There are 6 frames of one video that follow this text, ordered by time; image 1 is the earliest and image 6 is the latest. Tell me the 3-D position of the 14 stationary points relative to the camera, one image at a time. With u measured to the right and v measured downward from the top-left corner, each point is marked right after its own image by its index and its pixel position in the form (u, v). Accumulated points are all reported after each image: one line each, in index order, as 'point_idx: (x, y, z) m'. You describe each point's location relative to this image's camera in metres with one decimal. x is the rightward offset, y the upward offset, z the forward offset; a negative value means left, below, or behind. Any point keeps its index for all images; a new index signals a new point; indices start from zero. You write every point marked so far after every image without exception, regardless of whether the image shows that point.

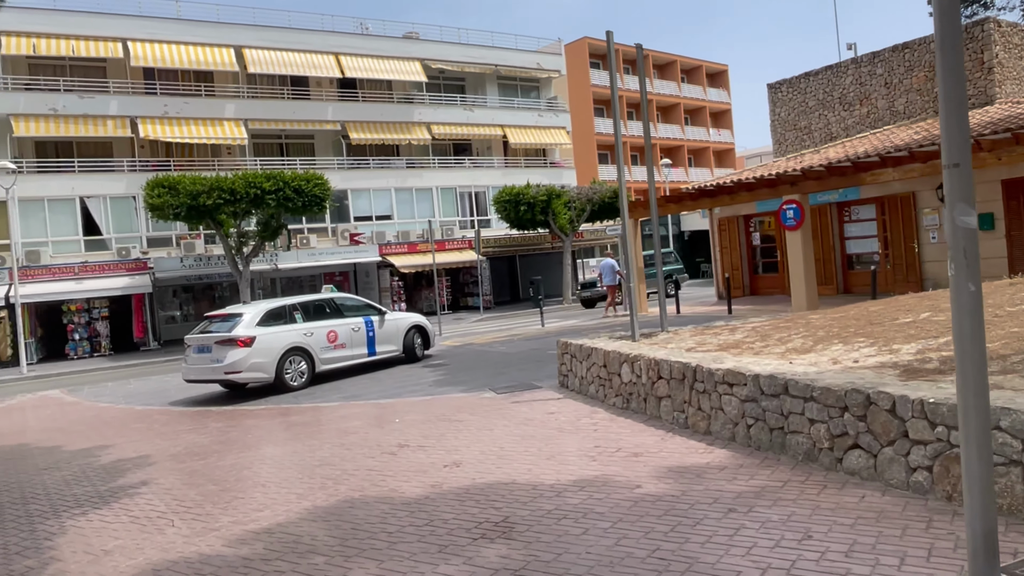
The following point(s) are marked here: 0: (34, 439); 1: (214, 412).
0: (-6.6, -2.1, +10.3) m
1: (-4.5, -1.9, +11.2) m
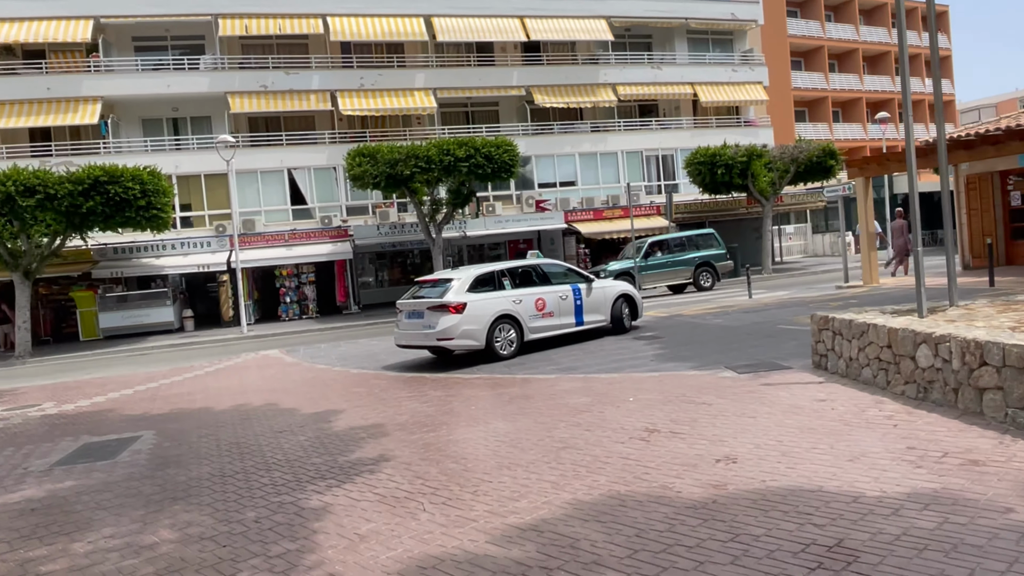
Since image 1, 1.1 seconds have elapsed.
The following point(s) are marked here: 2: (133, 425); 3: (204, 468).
0: (-3.5, -1.6, +10.5) m
1: (-1.2, -1.4, +10.9) m
2: (-4.8, -1.7, +9.4) m
3: (-2.9, -1.7, +6.9) m
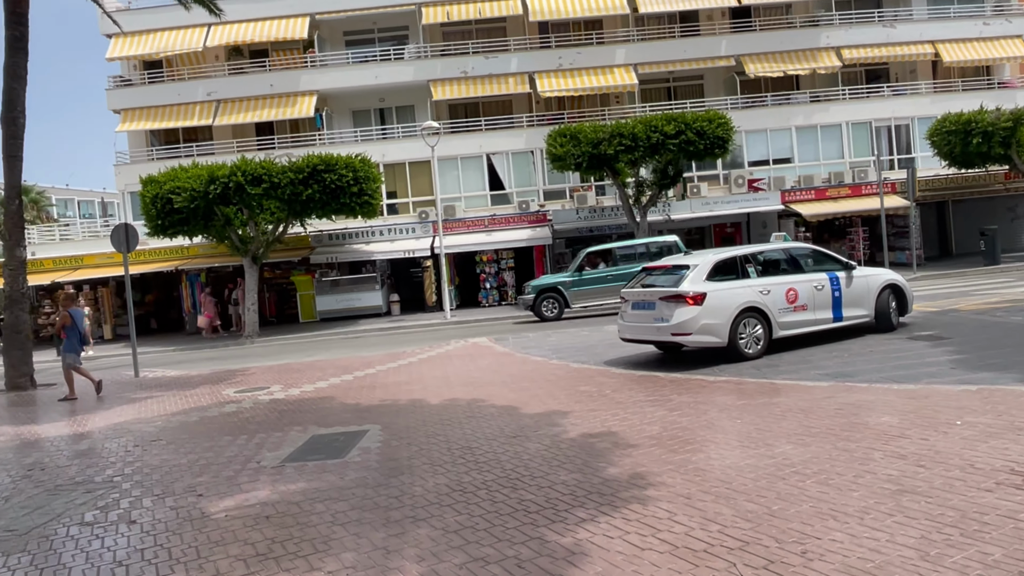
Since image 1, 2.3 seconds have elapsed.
0: (-0.3, -1.4, +9.7) m
1: (+2.0, -1.2, +9.5) m
2: (-1.9, -1.6, +9.0) m
3: (-0.6, -1.5, +6.1) m
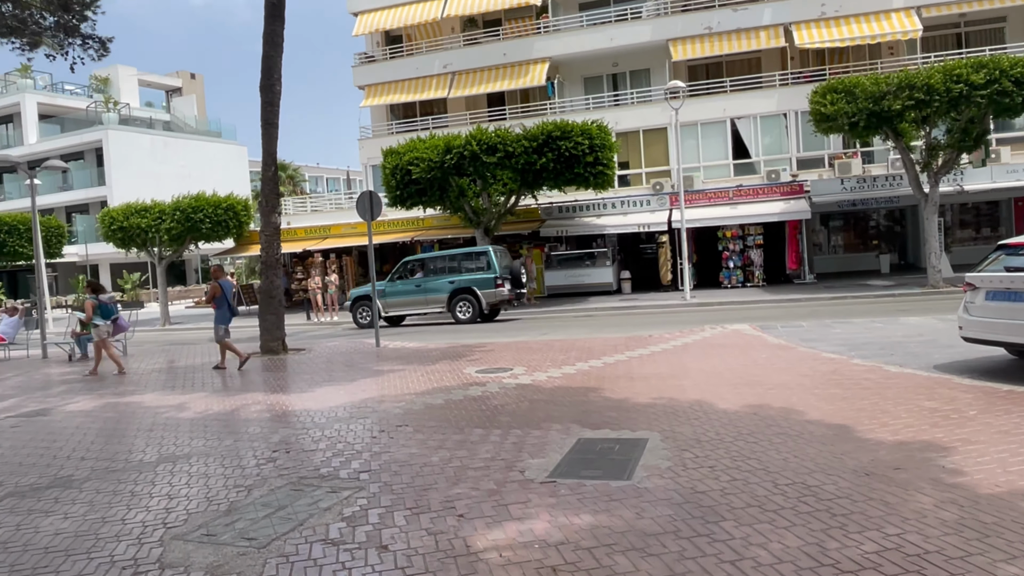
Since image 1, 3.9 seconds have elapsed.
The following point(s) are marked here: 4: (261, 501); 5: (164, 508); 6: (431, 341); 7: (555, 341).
0: (+2.8, -1.2, +7.6) m
1: (+5.0, -1.0, +6.8) m
2: (+1.1, -1.3, +7.4) m
3: (+1.6, -1.4, +4.2) m
4: (-1.8, -1.5, +5.4) m
5: (-2.5, -1.6, +5.4) m
6: (-1.7, -1.1, +15.4) m
7: (+0.8, -1.0, +14.0) m
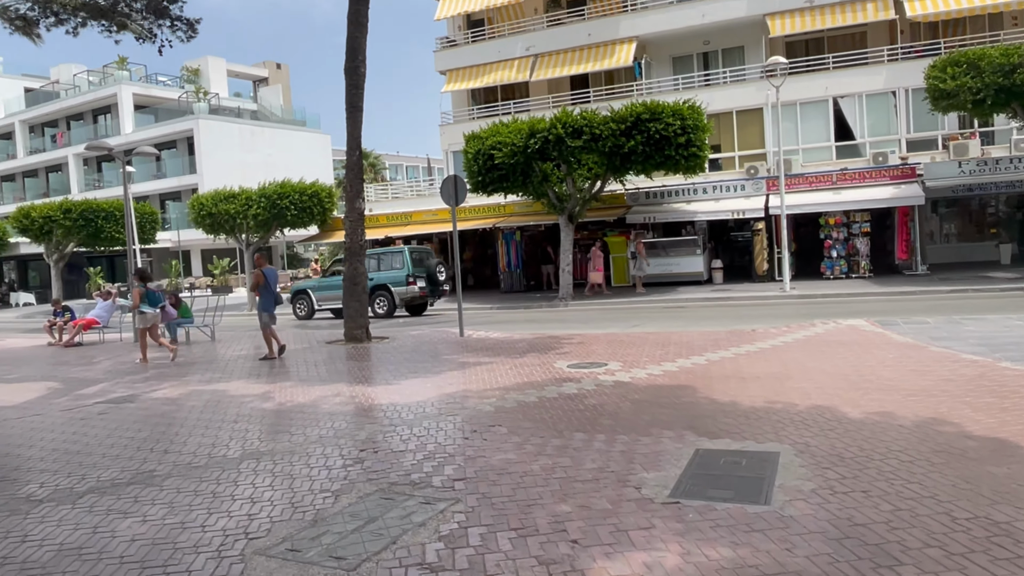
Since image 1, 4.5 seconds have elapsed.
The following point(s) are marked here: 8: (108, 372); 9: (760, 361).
0: (+3.8, -1.1, +6.6) m
1: (+5.8, -1.0, +5.6) m
2: (+2.0, -1.2, +6.6) m
3: (+2.2, -1.4, +3.4) m
4: (-1.1, -1.5, +4.9) m
5: (-1.8, -1.5, +5.0) m
6: (+0.1, -0.9, +14.8) m
7: (+2.4, -0.8, +13.2) m
8: (-6.8, -1.4, +12.6) m
9: (+3.2, -0.9, +9.6) m
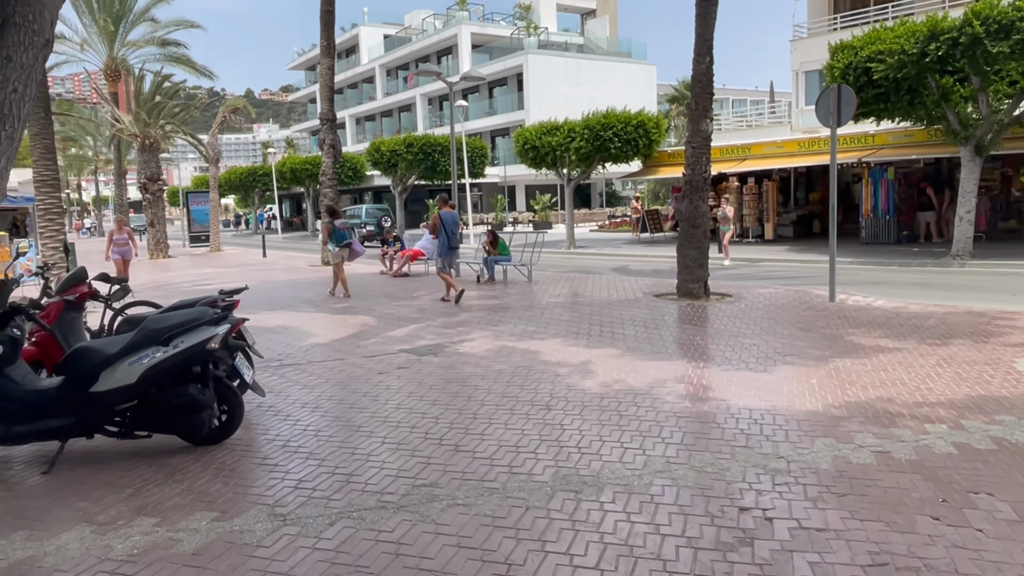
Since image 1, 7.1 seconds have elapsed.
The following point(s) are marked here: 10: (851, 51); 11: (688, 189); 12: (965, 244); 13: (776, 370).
0: (+5.9, -1.2, +2.0) m
1: (+7.4, -1.3, +0.2) m
2: (+4.3, -1.2, +2.6) m
3: (+3.2, -1.6, -0.3) m
4: (+0.8, -1.3, +2.3) m
5: (+0.2, -1.3, +2.7) m
6: (+5.8, -0.2, +10.9) m
7: (+7.3, -0.4, +8.5) m
8: (-1.4, -0.4, +11.6) m
9: (+6.6, -0.8, +4.9) m
10: (+8.1, +5.7, +17.8) m
11: (+2.7, +1.5, +11.1) m
12: (+10.0, +1.0, +16.4) m
13: (+2.4, -0.7, +6.9) m
